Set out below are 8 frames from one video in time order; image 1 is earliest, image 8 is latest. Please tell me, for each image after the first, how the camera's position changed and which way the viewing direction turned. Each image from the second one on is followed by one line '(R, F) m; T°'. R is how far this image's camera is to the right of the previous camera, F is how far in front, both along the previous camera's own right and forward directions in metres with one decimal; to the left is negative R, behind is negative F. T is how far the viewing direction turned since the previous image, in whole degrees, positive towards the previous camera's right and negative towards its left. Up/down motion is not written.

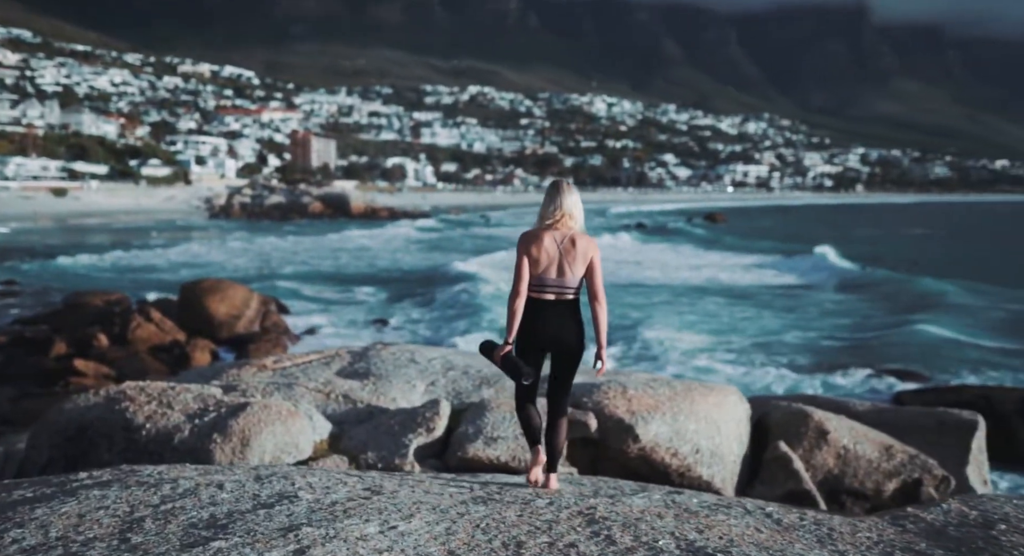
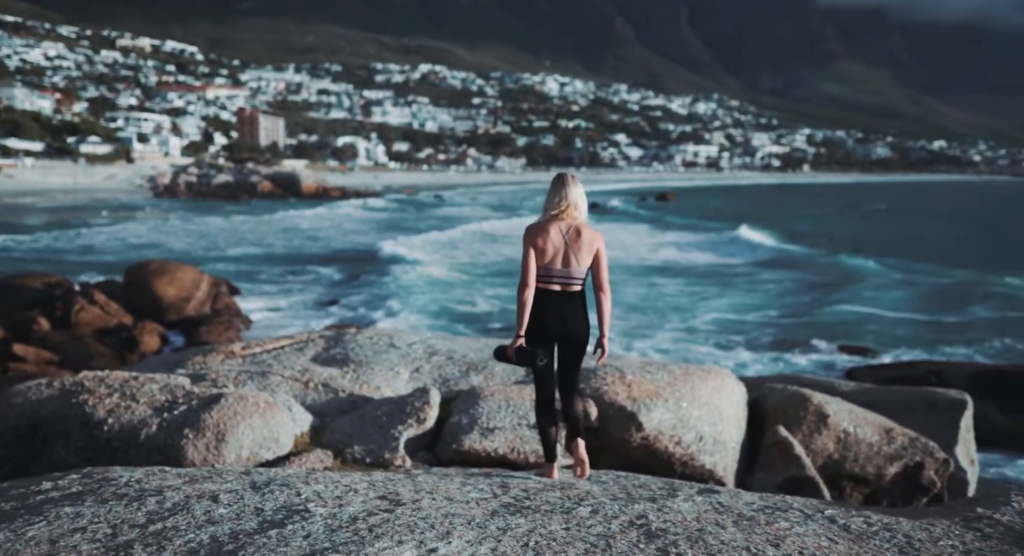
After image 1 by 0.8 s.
(-0.3, +0.4) m; +3°
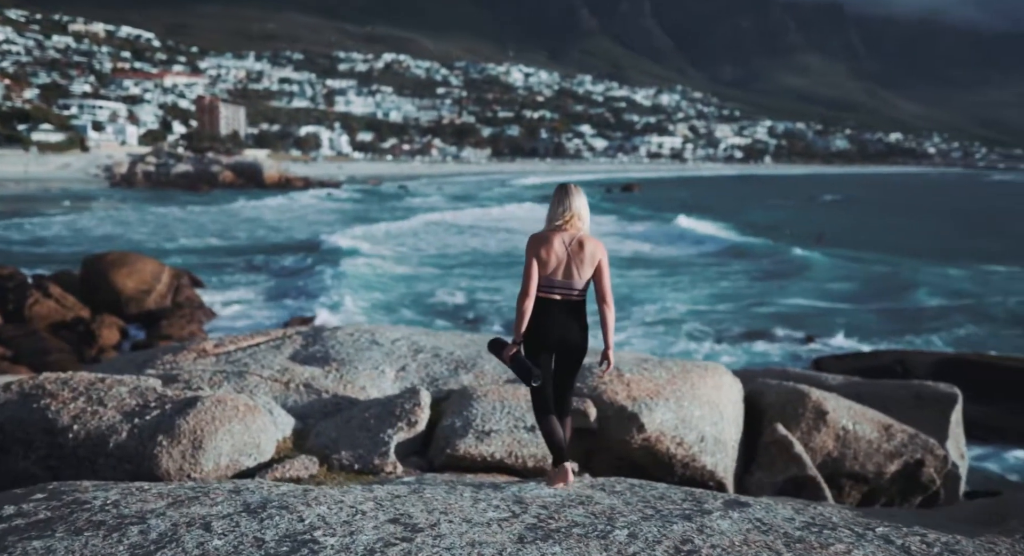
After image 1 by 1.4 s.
(-0.2, +0.3) m; +2°
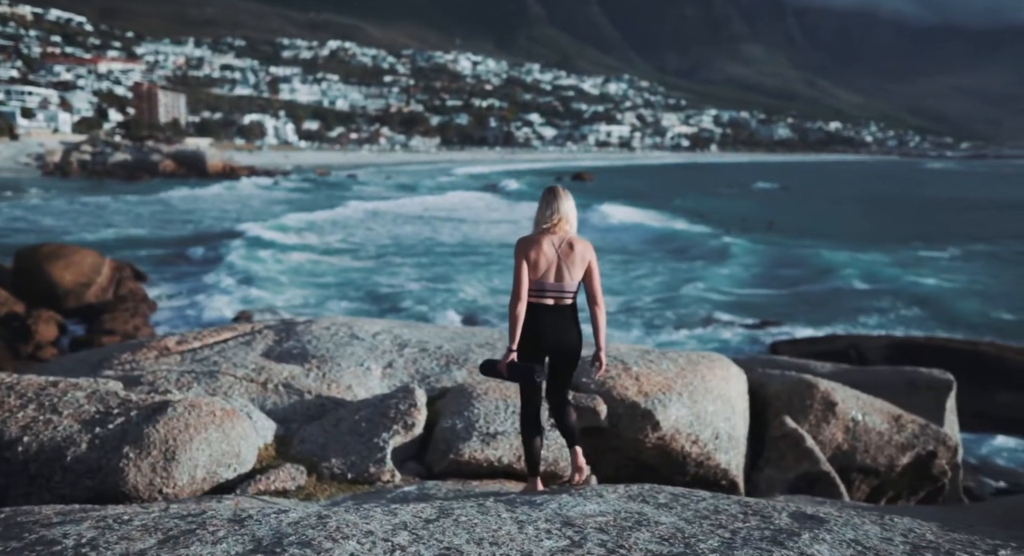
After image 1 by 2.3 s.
(-0.3, +0.4) m; +3°
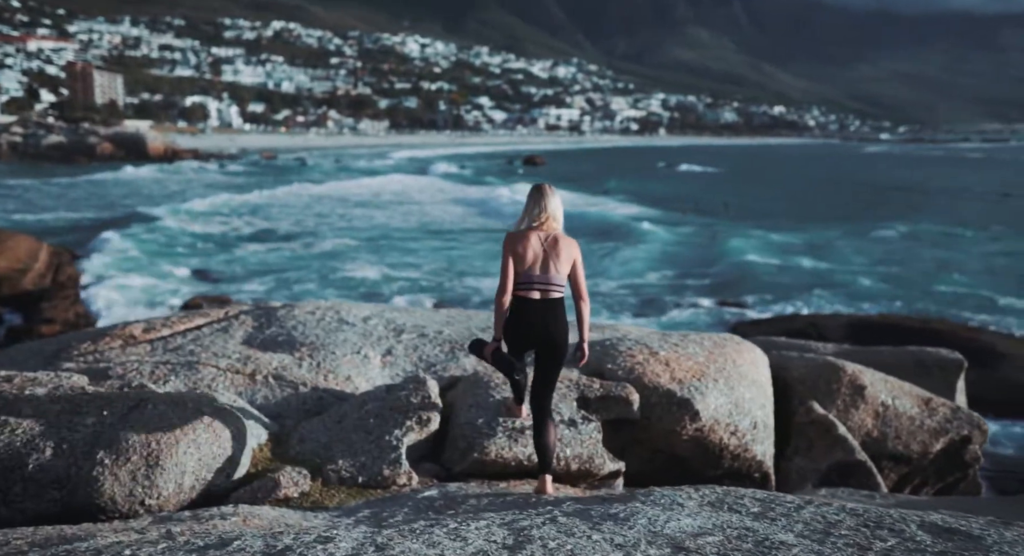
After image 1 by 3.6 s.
(-0.3, +0.5) m; +3°
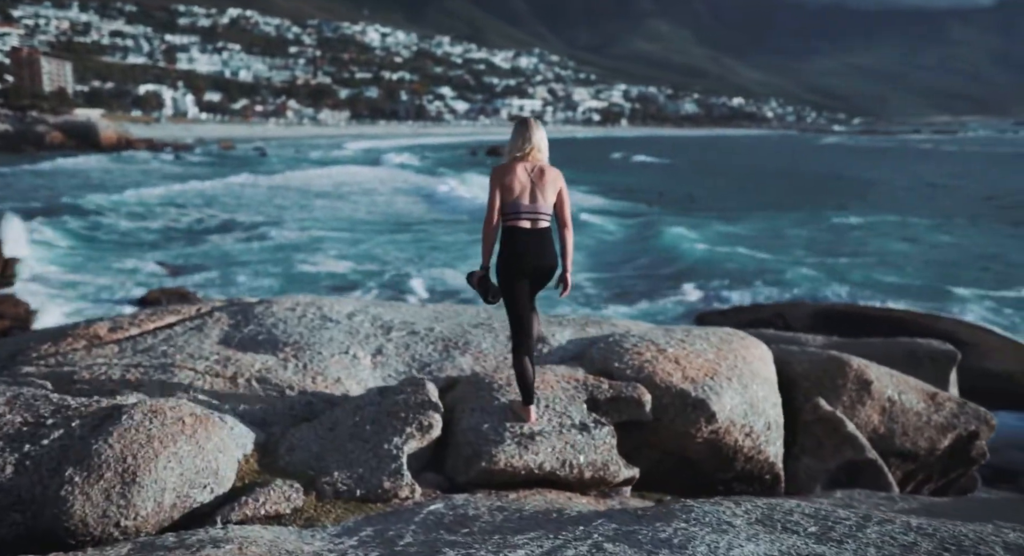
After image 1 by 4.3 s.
(-0.2, +0.3) m; +2°
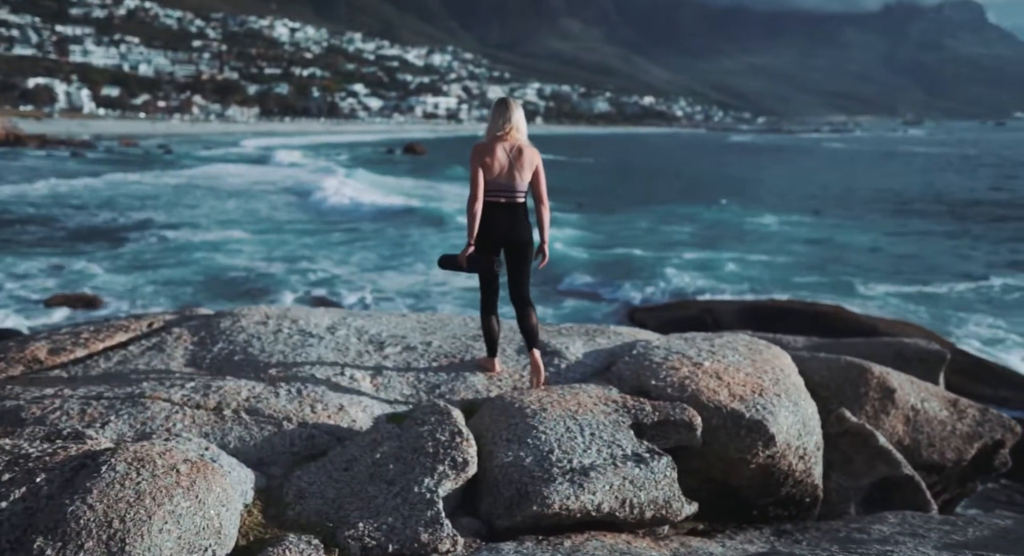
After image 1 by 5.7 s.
(-0.5, +0.5) m; +5°
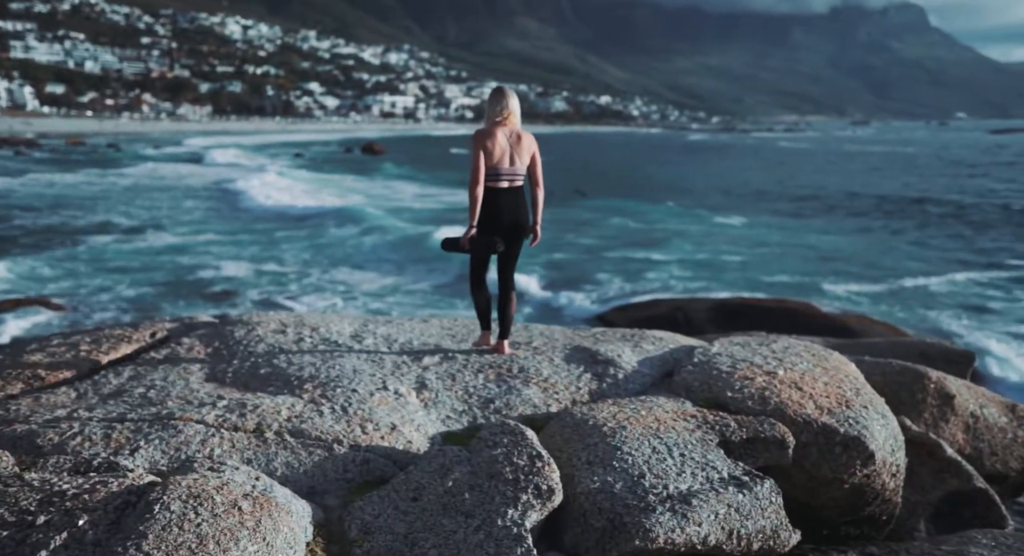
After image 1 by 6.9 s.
(-0.4, +0.4) m; +3°
